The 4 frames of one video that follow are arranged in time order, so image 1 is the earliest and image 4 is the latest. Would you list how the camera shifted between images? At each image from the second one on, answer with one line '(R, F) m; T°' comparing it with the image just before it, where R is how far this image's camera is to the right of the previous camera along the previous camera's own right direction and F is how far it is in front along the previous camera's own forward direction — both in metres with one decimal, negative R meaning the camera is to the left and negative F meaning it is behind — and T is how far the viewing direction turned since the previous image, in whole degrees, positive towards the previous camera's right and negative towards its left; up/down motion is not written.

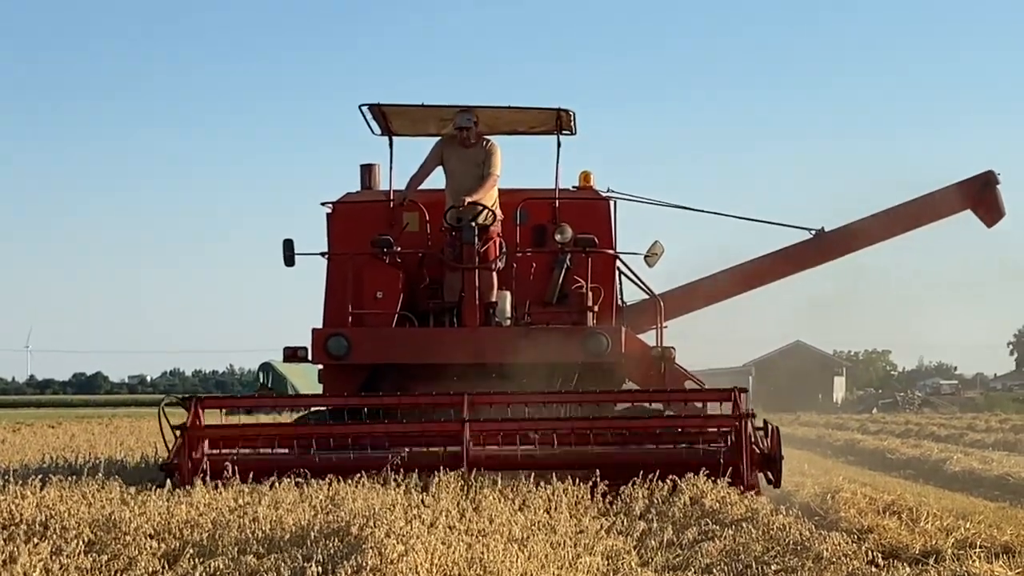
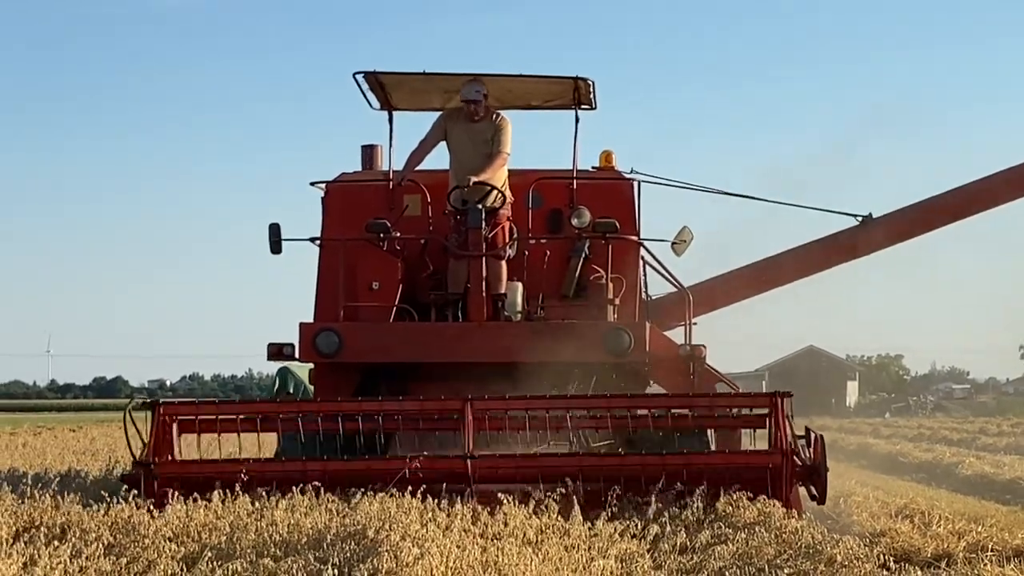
(0.0, 0.0) m; -1°
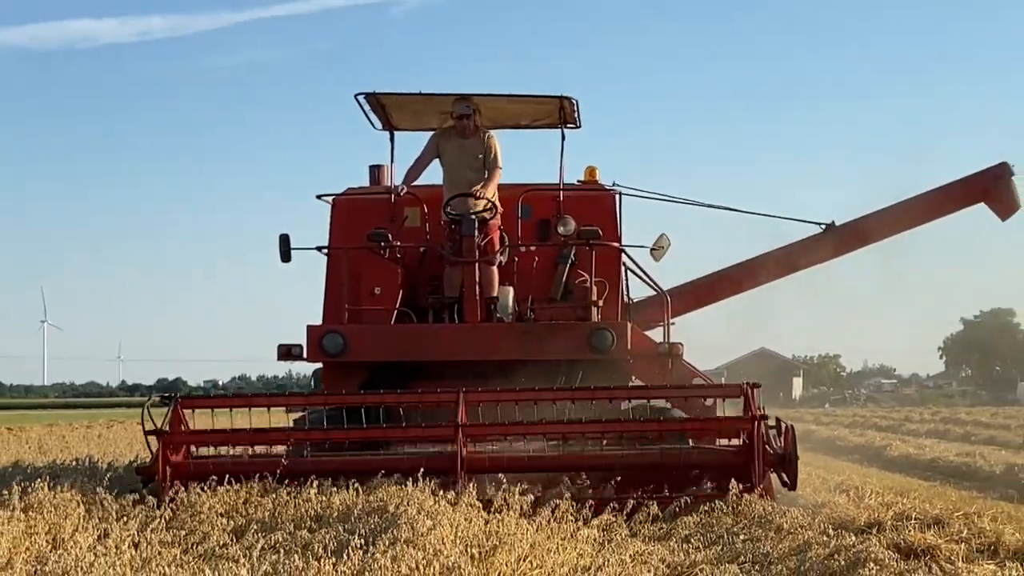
(0.0, -0.8) m; +1°
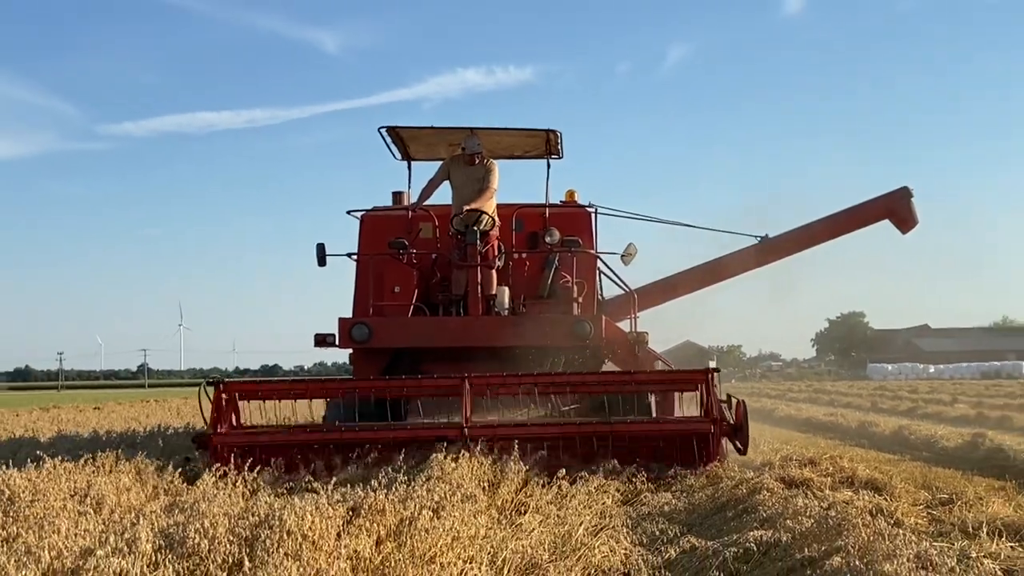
(0.0, -2.2) m; 0°
